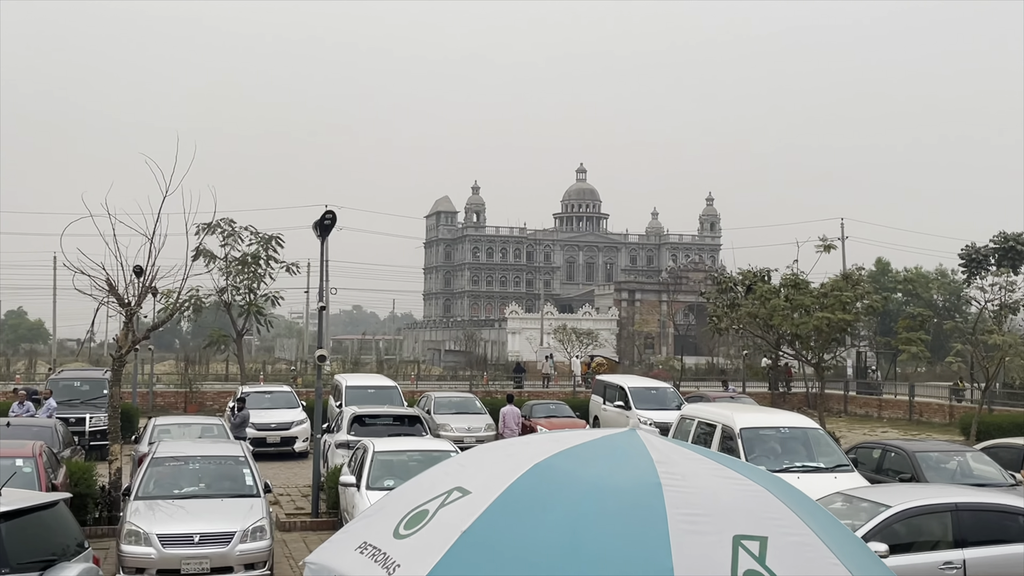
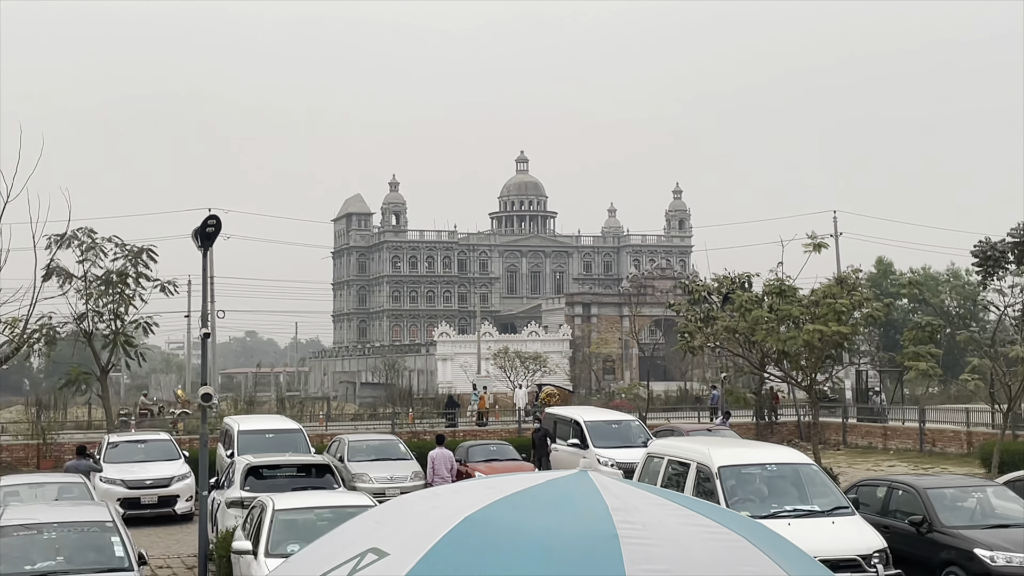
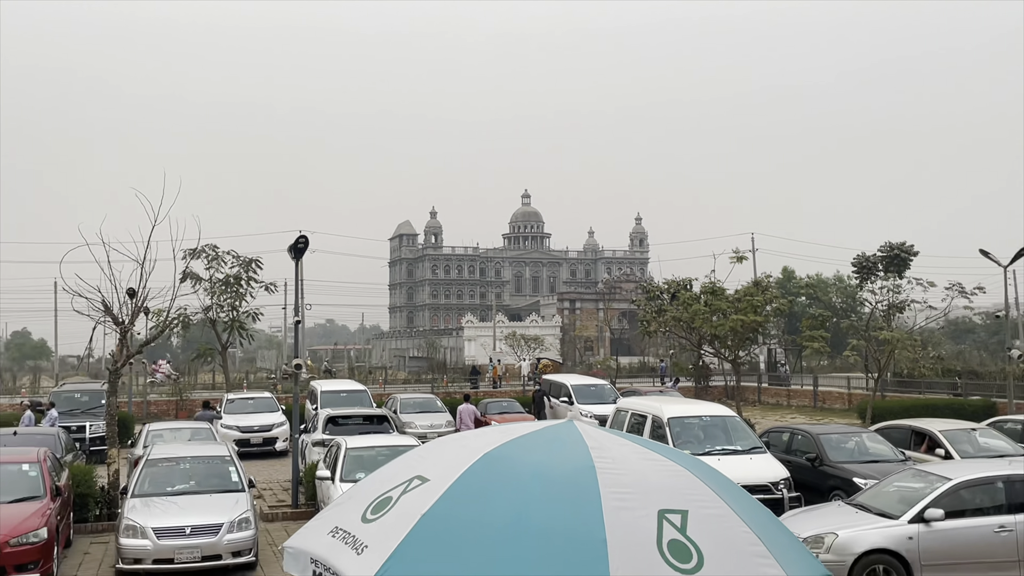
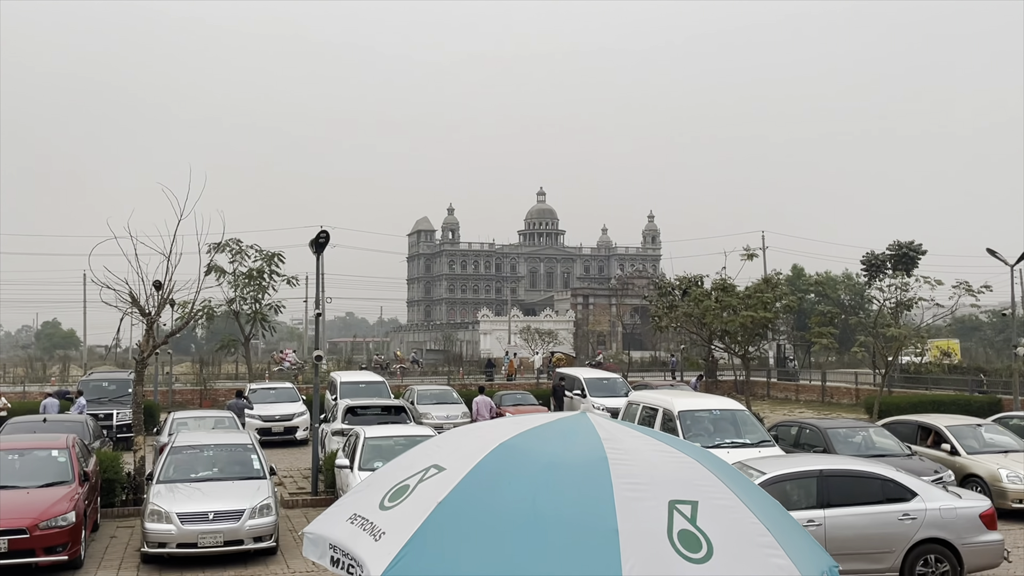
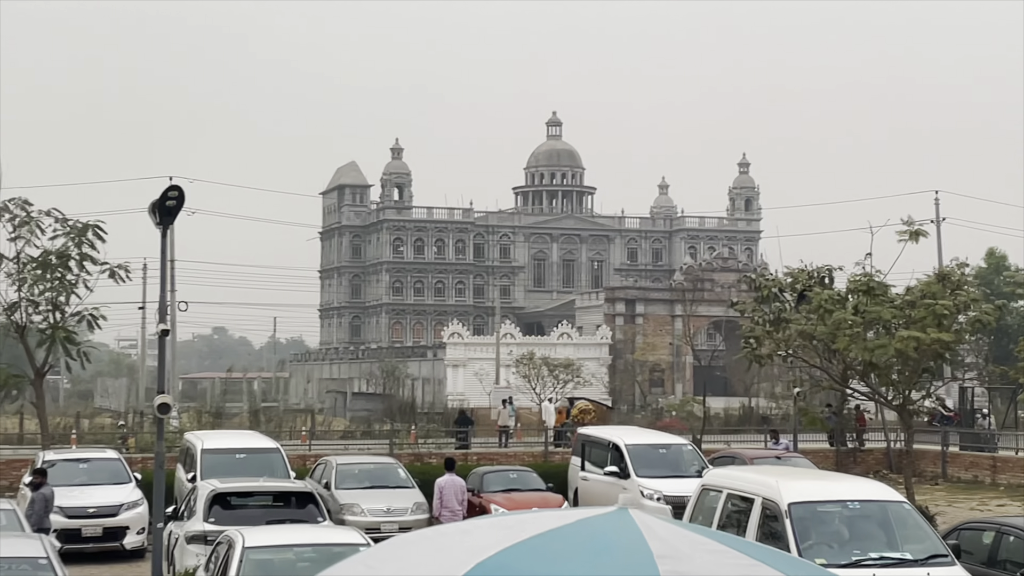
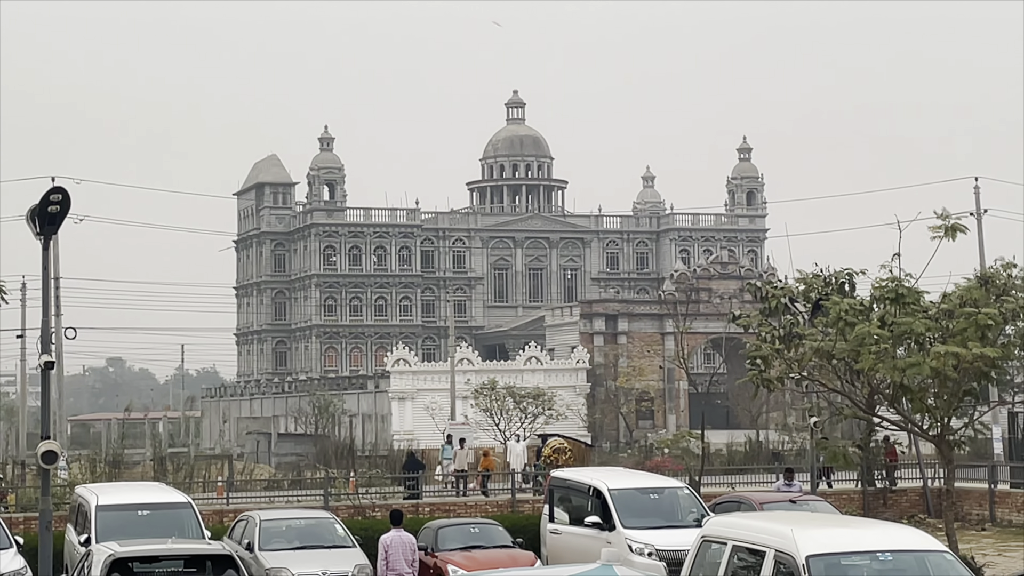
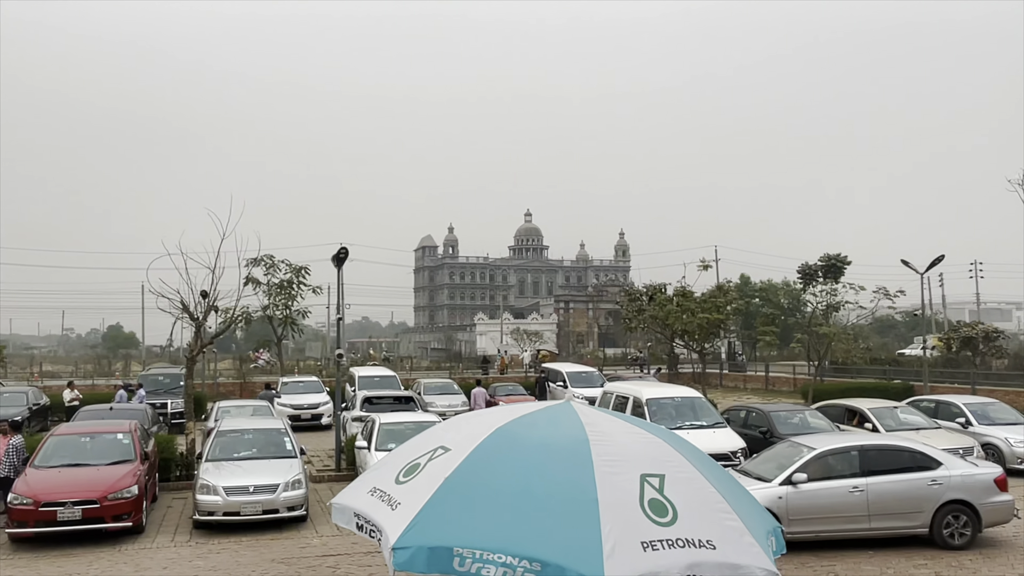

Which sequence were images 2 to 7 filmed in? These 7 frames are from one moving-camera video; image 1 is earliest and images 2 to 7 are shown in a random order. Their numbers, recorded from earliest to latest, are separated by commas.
5, 6, 2, 3, 7, 4
